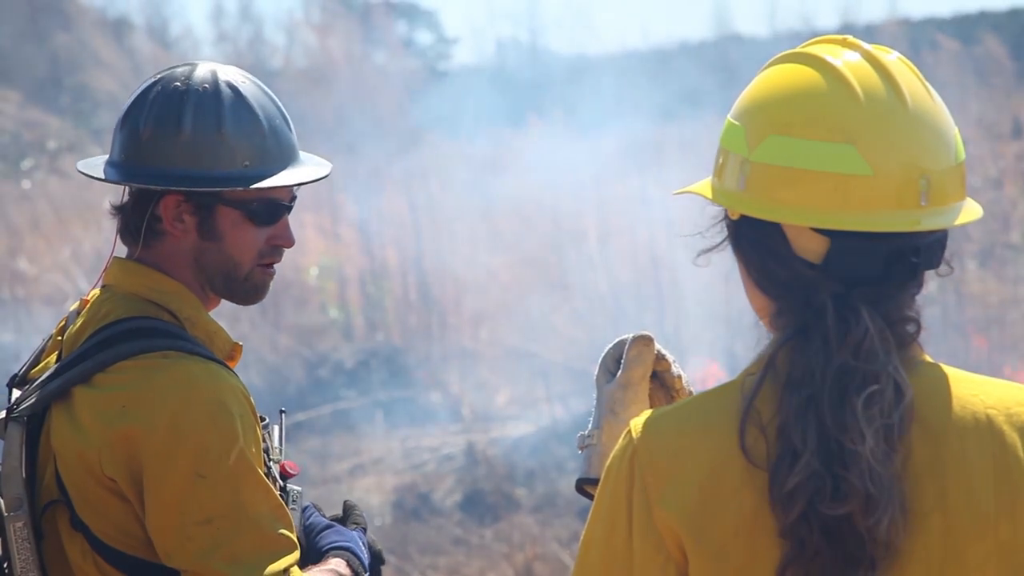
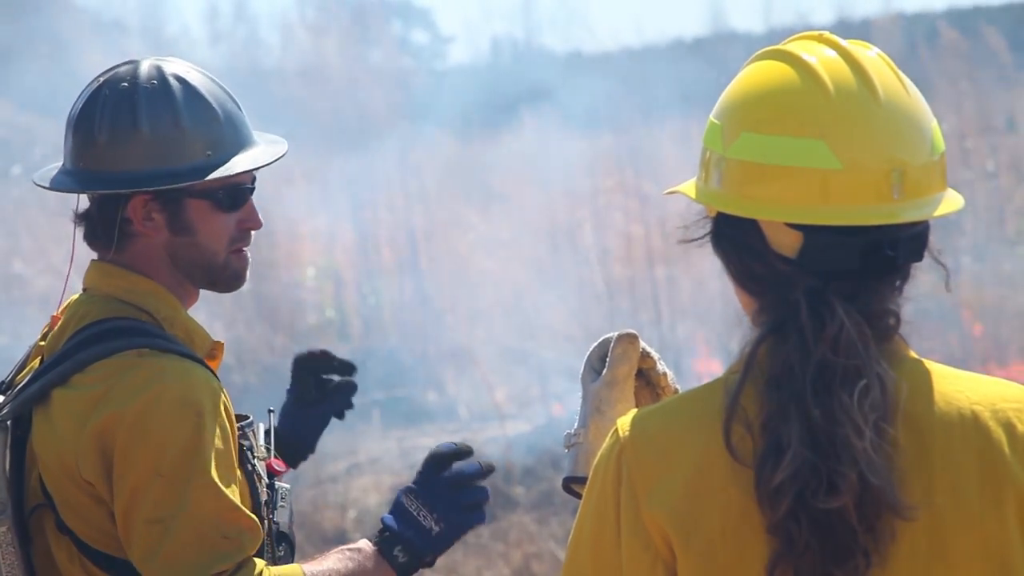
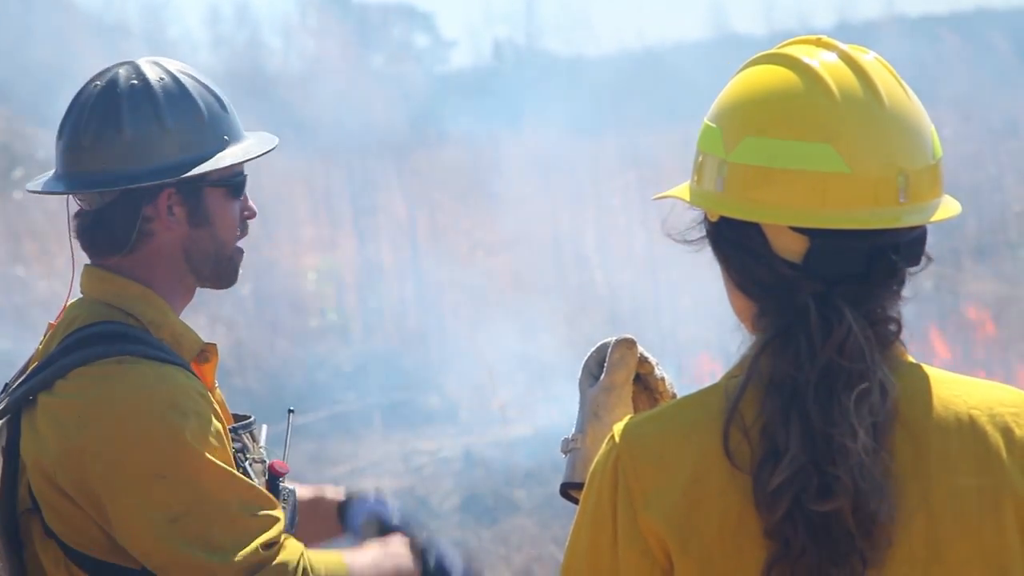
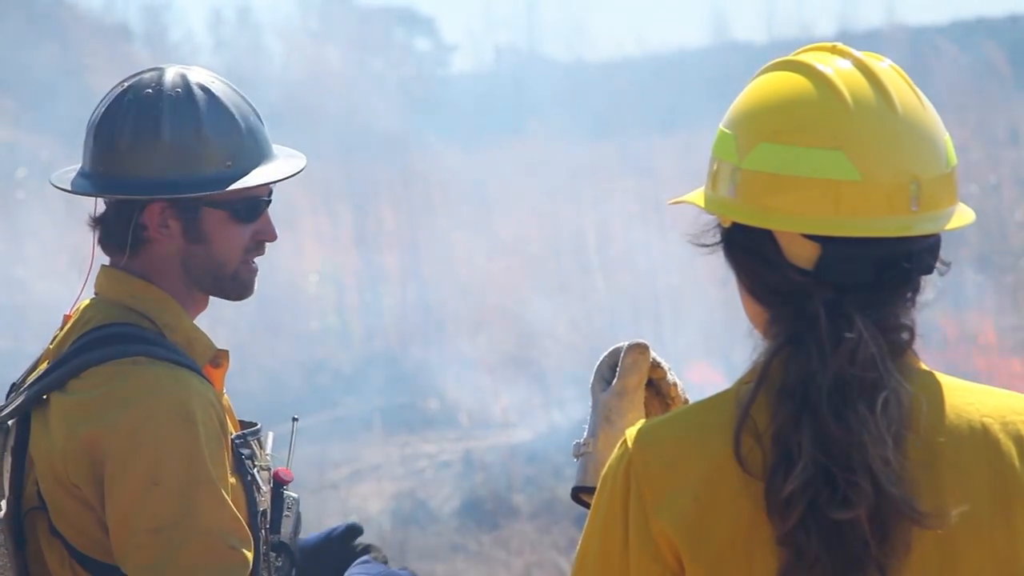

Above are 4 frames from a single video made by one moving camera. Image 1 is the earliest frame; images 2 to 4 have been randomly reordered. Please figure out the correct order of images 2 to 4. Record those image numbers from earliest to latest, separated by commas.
2, 4, 3
